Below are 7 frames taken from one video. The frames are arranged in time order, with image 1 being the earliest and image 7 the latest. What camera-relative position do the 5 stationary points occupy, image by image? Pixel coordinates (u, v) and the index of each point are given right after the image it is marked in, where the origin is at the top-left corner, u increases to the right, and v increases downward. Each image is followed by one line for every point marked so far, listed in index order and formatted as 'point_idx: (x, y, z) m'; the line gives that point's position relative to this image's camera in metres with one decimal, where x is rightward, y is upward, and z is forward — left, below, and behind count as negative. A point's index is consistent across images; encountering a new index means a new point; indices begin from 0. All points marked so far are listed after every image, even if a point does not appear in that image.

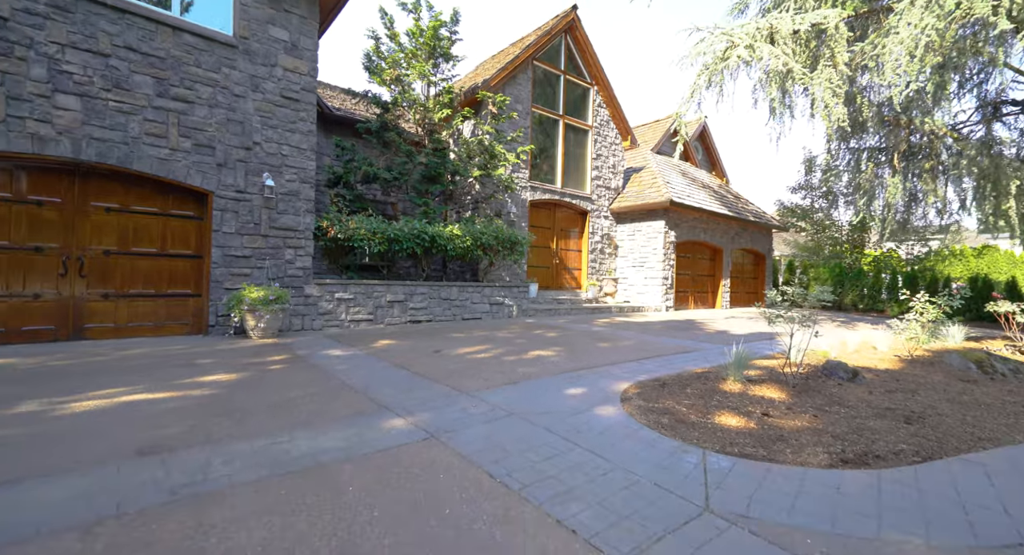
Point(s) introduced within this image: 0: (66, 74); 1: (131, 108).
0: (-5.8, +2.6, +5.7) m
1: (-5.3, +2.4, +6.1) m
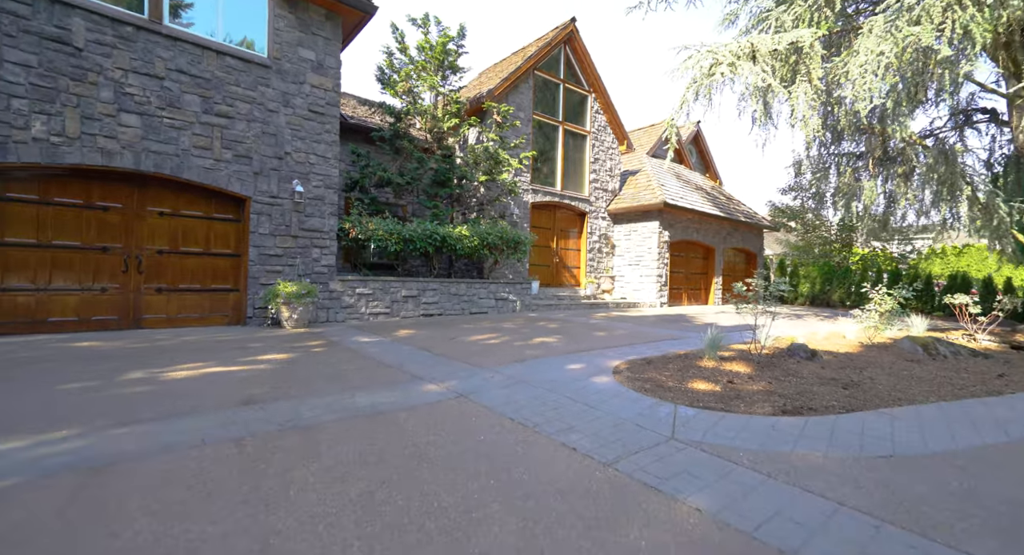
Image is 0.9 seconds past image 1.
0: (-5.7, +2.7, +6.5) m
1: (-5.2, +2.4, +7.0) m
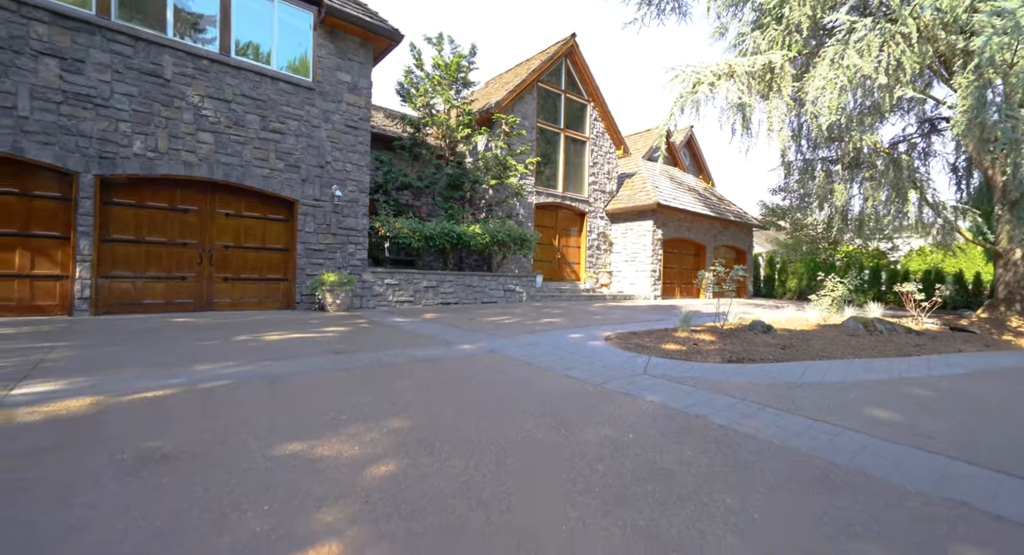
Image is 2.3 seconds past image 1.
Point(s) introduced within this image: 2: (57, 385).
0: (-5.5, +2.9, +7.9) m
1: (-5.0, +2.6, +8.3) m
2: (-3.3, -0.8, +3.3) m
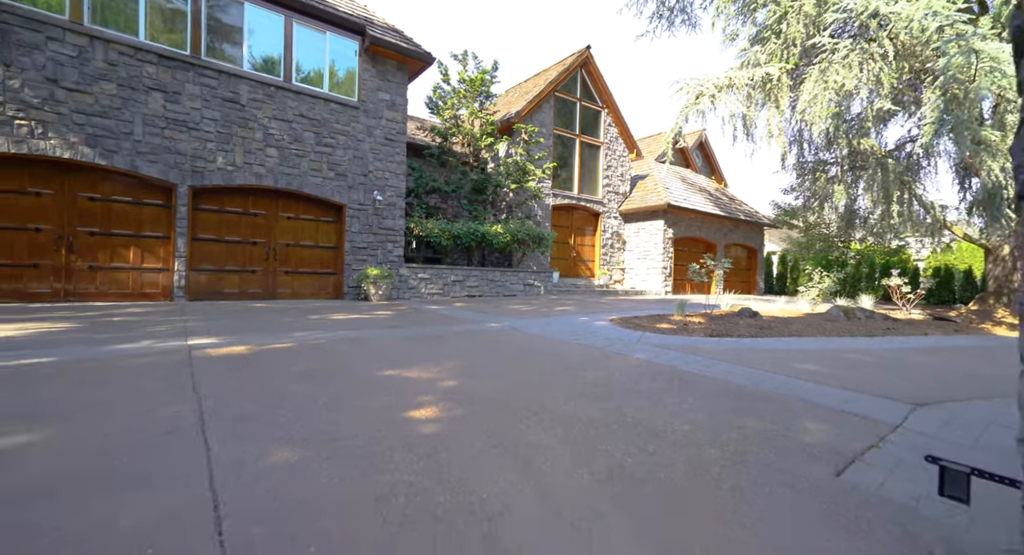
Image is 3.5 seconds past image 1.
0: (-5.1, +3.0, +9.4) m
1: (-4.6, +2.7, +9.8) m
2: (-3.1, -0.7, +4.6) m
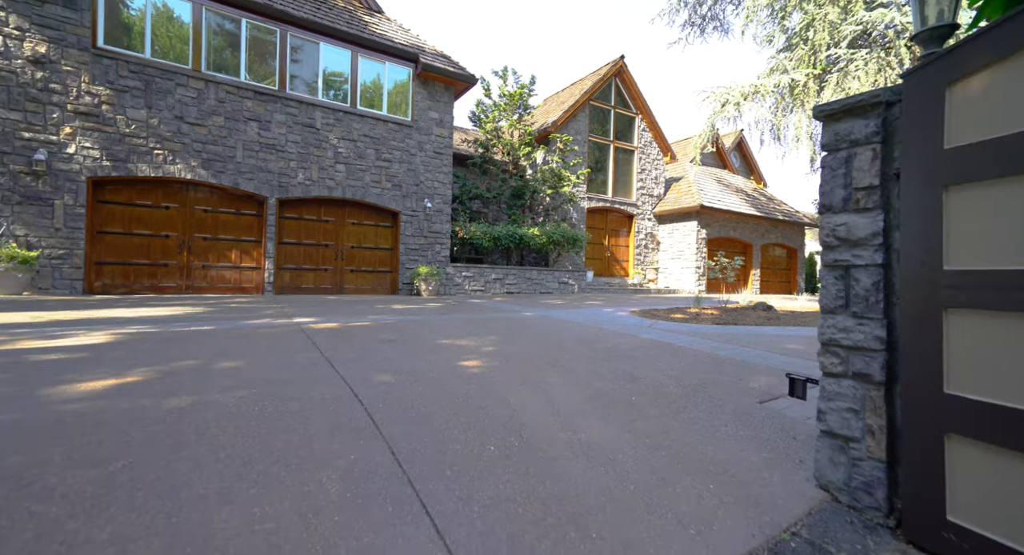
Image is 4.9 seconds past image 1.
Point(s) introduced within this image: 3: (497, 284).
0: (-4.3, +3.1, +11.0) m
1: (-3.7, +2.8, +11.3) m
2: (-2.7, -0.6, +6.1) m
3: (-0.4, -0.2, +13.3) m
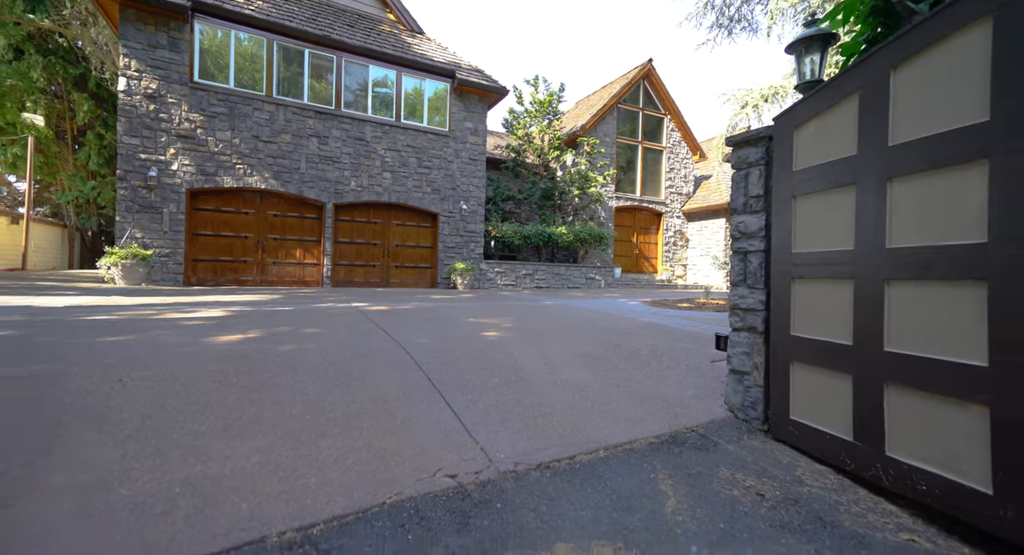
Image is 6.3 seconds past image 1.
0: (-3.5, +3.2, +12.4) m
1: (-3.0, +3.0, +12.7) m
2: (-2.4, -0.5, +7.4) m
3: (+0.5, 0.0, +14.4) m
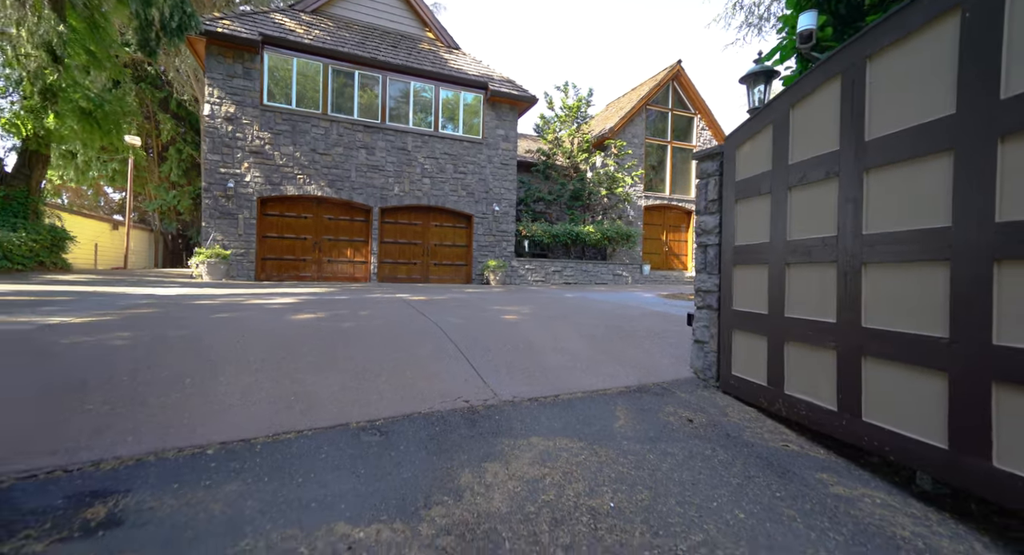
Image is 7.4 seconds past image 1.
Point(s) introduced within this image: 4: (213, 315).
0: (-2.6, +3.3, +13.6) m
1: (-2.1, +3.1, +13.8) m
2: (-2.0, -0.4, +8.5) m
3: (+1.6, +0.1, +15.2) m
4: (-3.5, -0.4, +5.1) m
